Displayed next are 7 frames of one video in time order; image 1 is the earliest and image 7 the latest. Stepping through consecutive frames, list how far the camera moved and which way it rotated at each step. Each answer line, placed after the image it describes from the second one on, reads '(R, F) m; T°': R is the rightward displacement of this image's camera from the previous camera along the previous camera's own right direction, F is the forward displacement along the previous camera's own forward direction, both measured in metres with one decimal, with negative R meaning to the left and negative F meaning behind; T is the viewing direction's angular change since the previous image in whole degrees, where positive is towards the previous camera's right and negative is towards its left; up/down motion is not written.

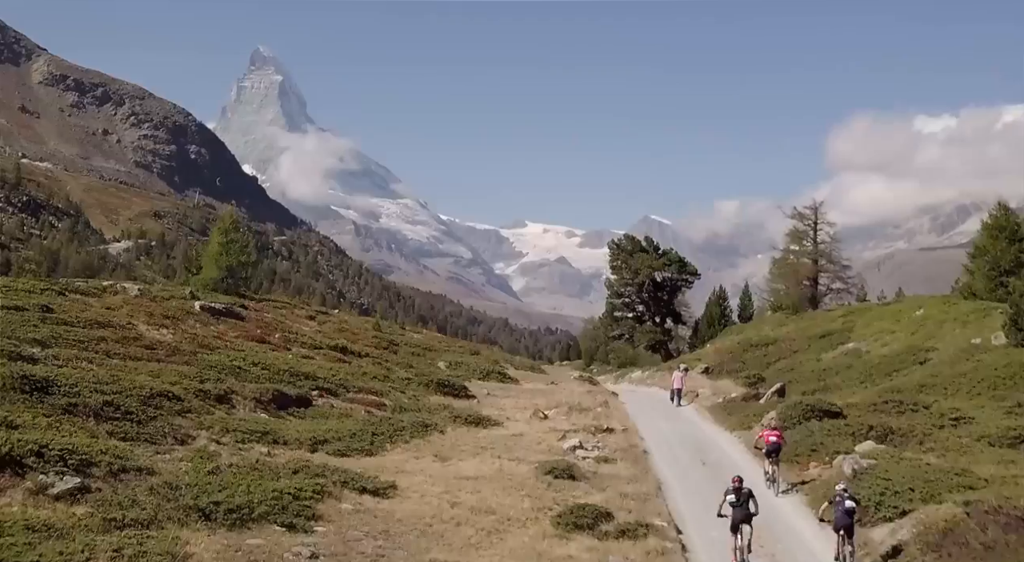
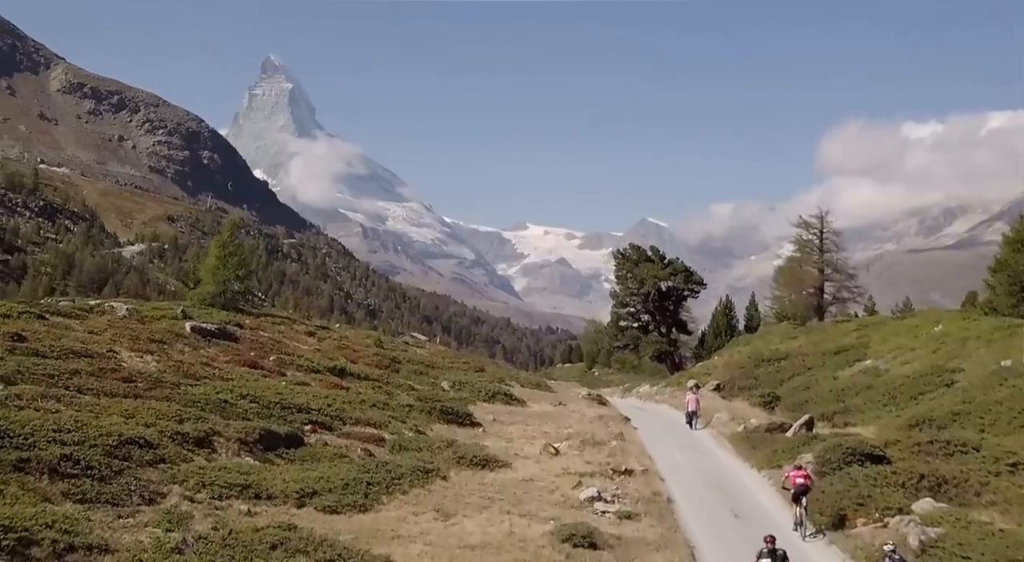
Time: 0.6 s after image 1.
(+1.4, -0.5) m; -1°
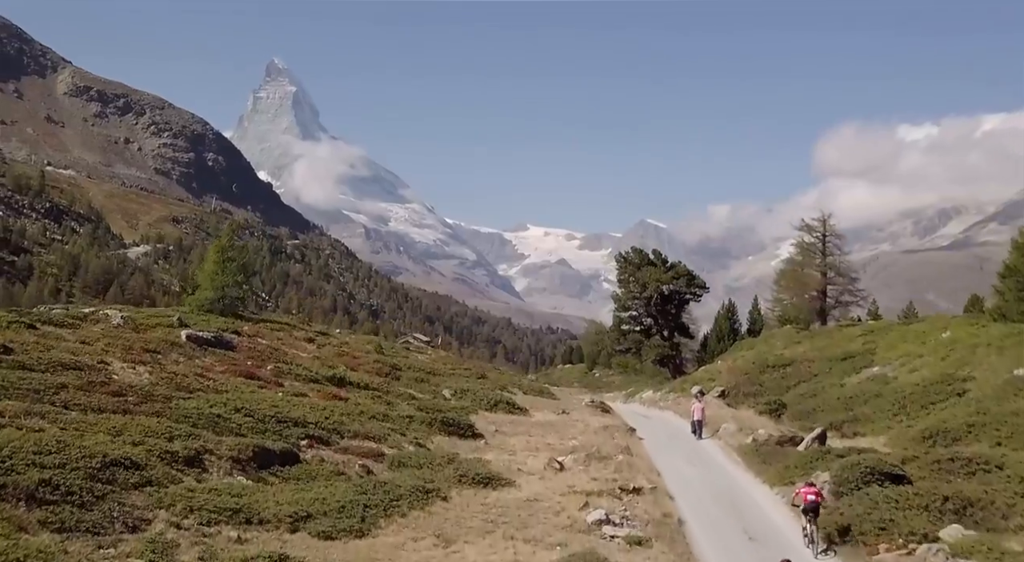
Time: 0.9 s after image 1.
(+1.8, -13.6) m; 0°
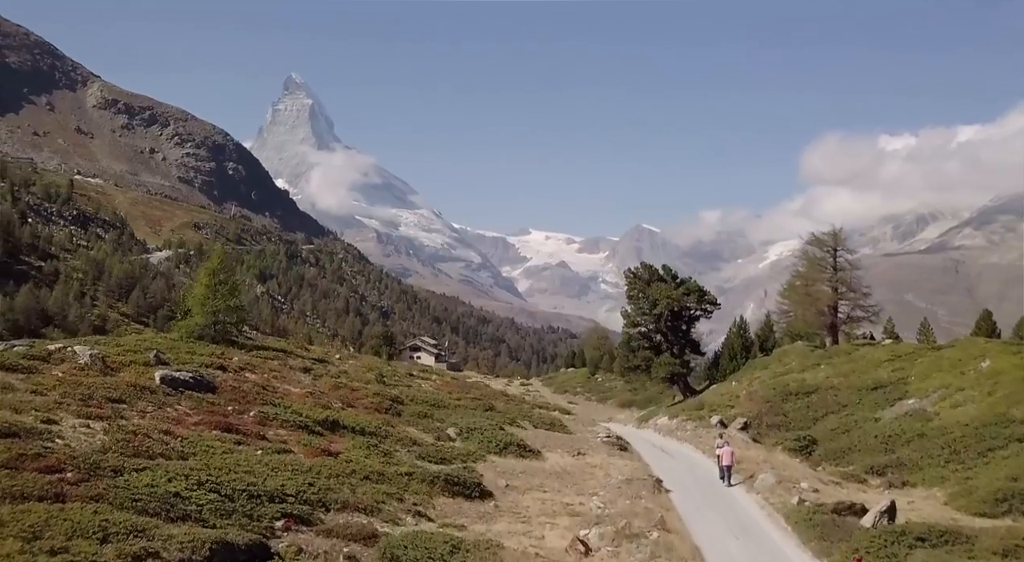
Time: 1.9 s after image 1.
(-0.1, +3.3) m; 0°
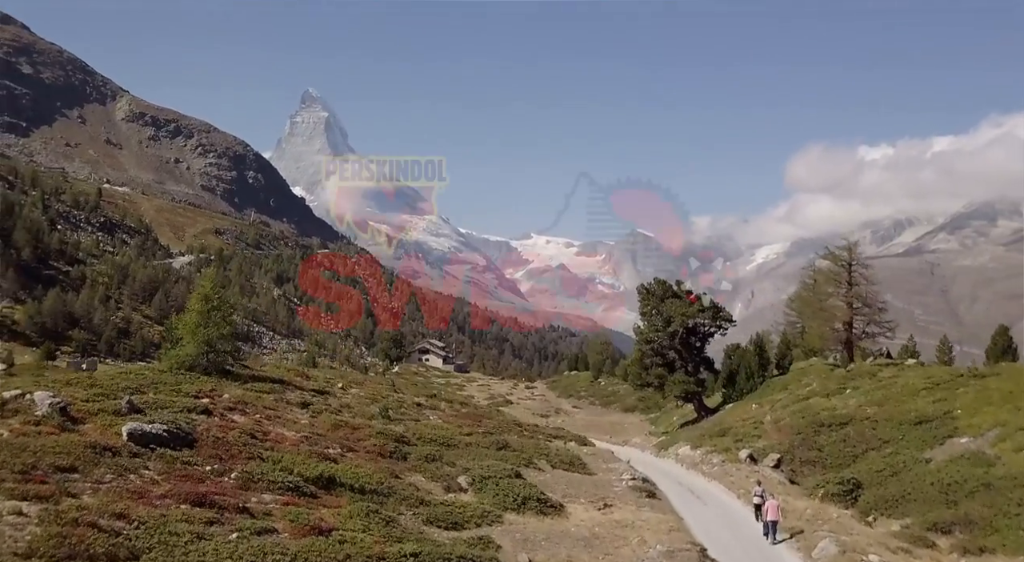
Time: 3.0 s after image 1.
(-0.3, +3.7) m; 0°
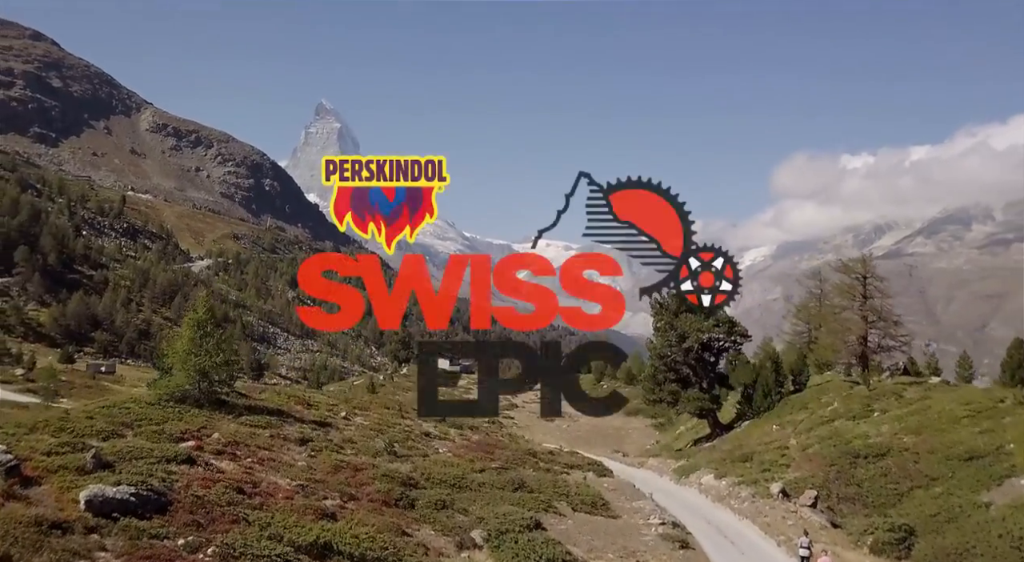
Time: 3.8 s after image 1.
(+0.6, -3.7) m; -1°
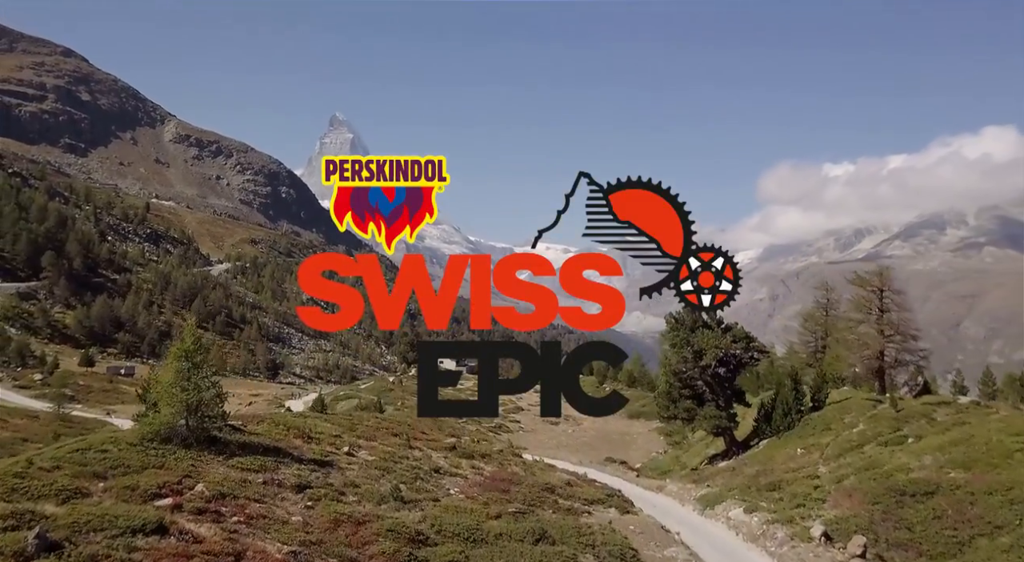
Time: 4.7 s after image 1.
(-0.6, +6.1) m; 0°
